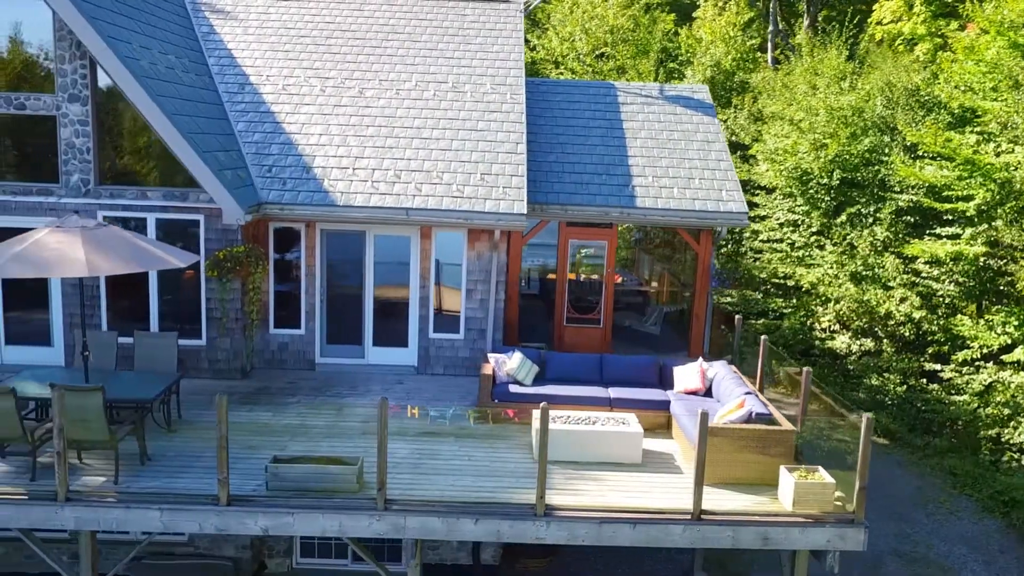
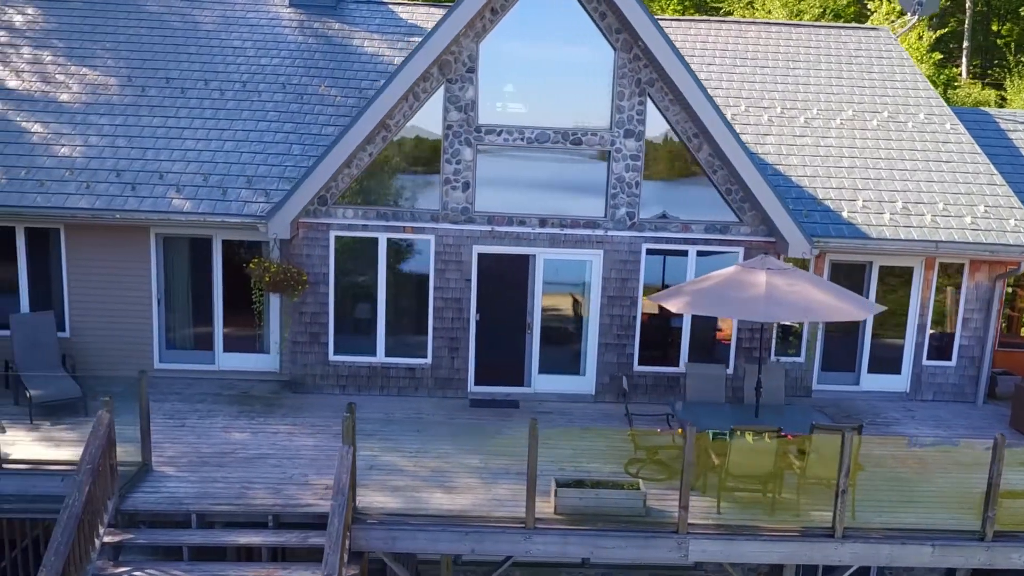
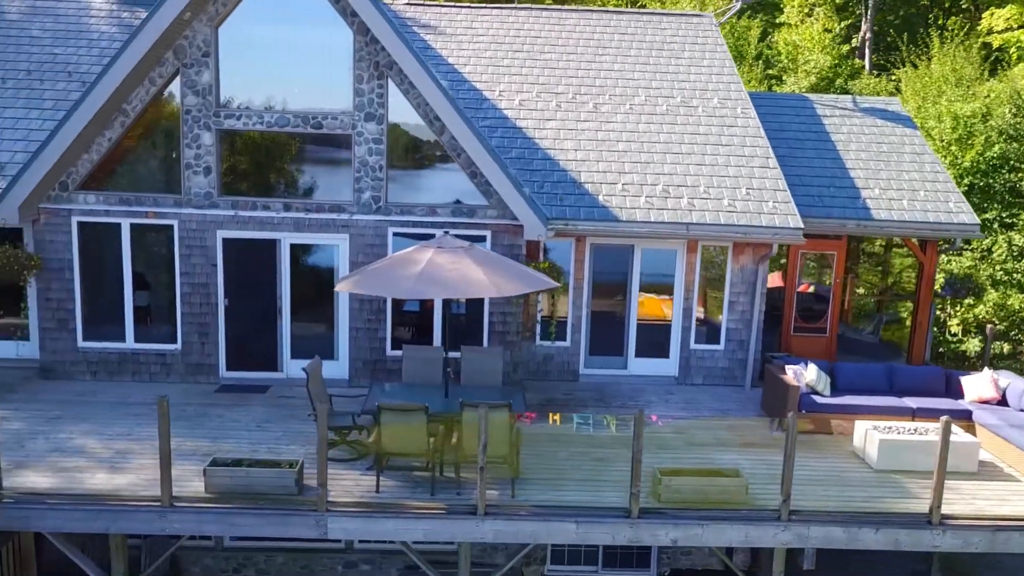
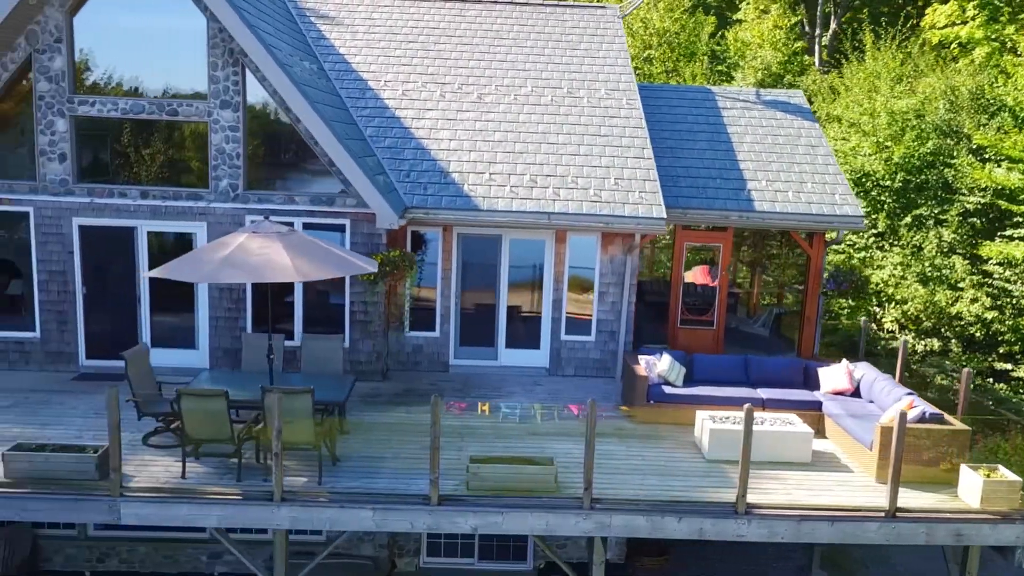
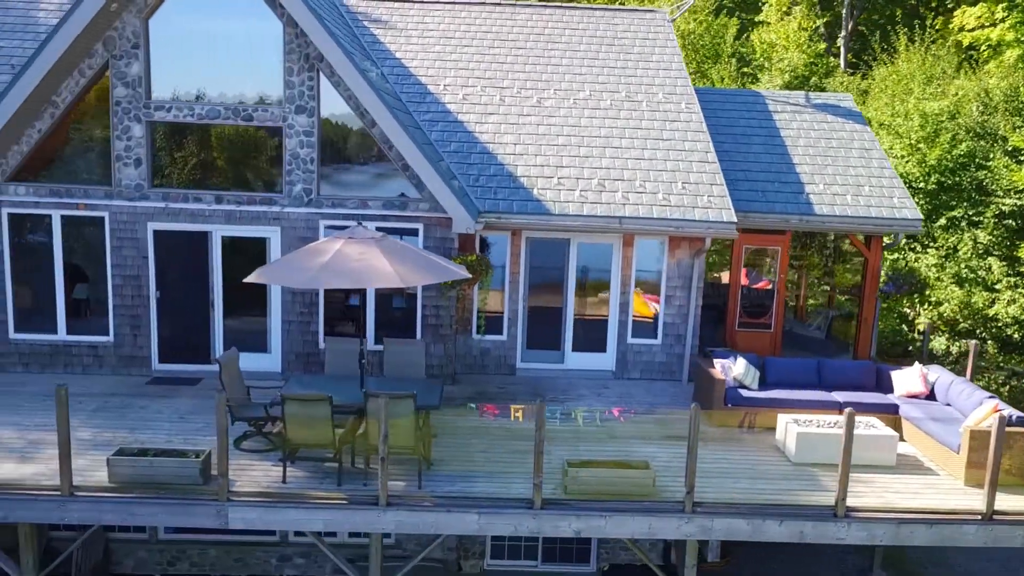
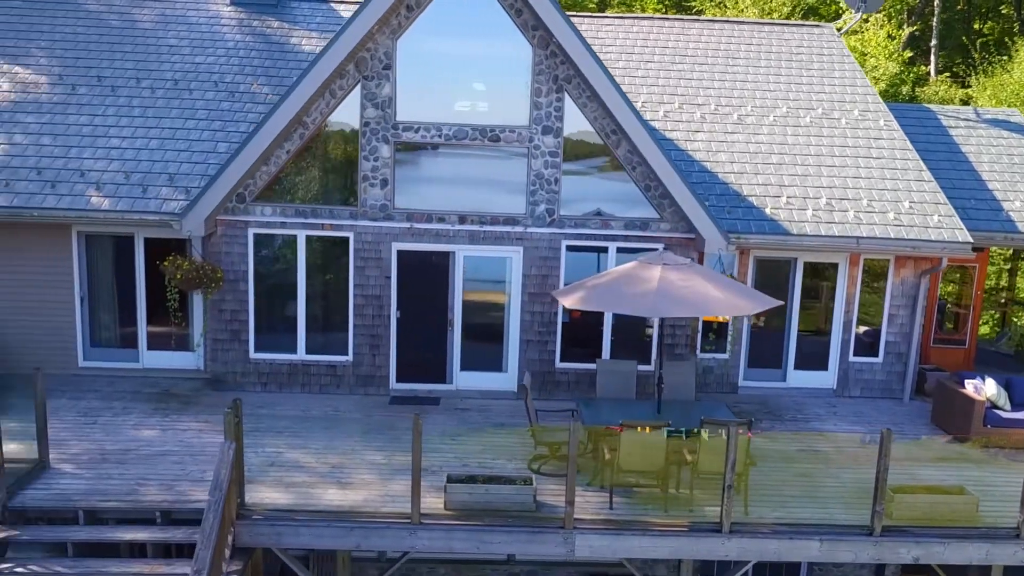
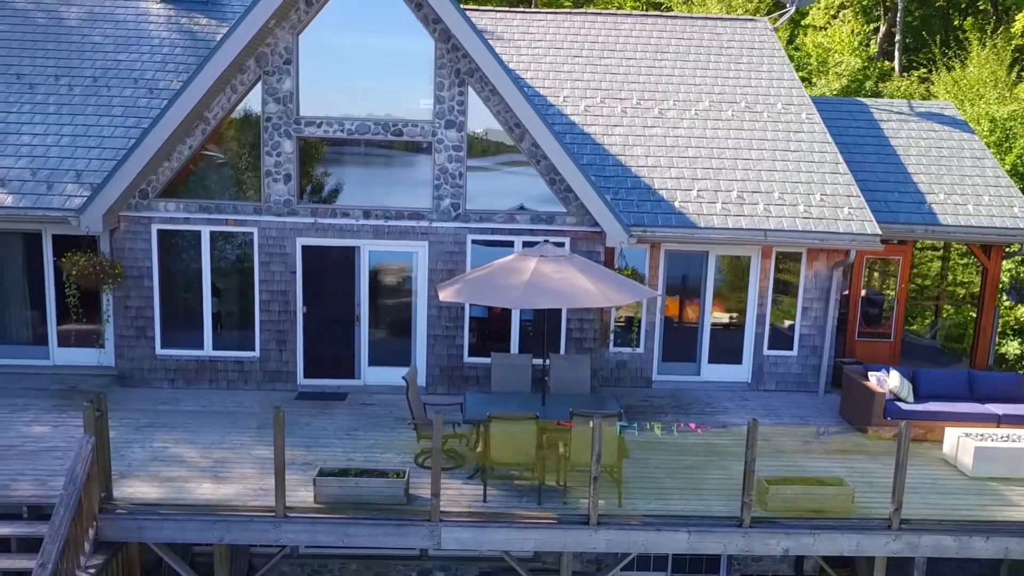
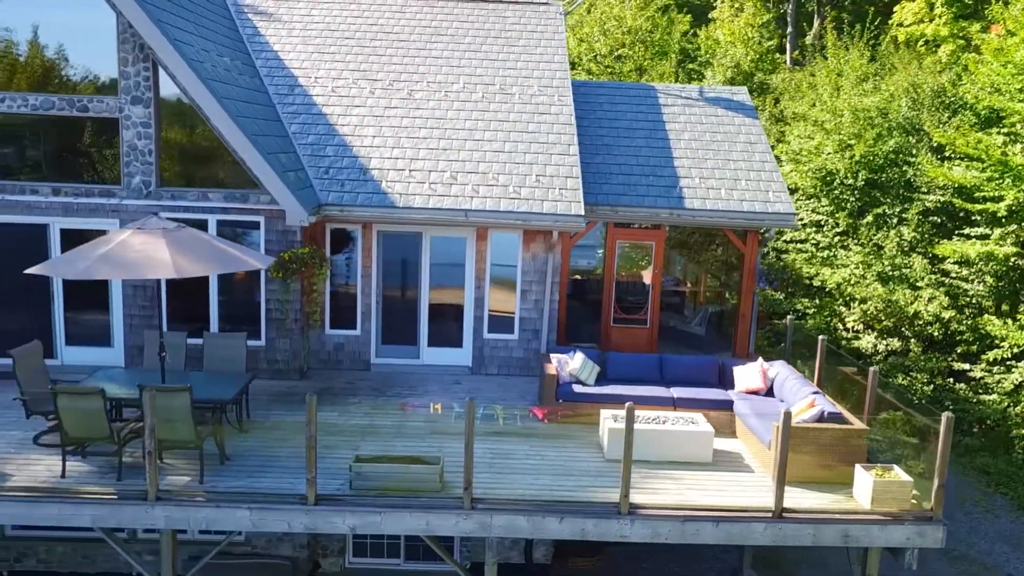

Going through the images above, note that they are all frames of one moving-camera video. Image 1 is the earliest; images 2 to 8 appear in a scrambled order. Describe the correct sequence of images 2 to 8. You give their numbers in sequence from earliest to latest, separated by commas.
8, 4, 5, 3, 7, 6, 2
